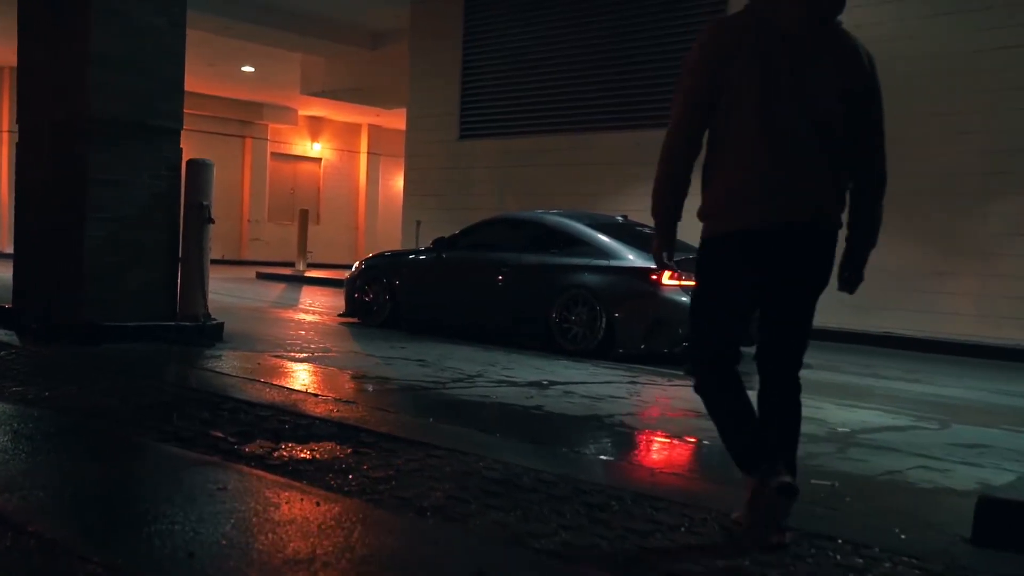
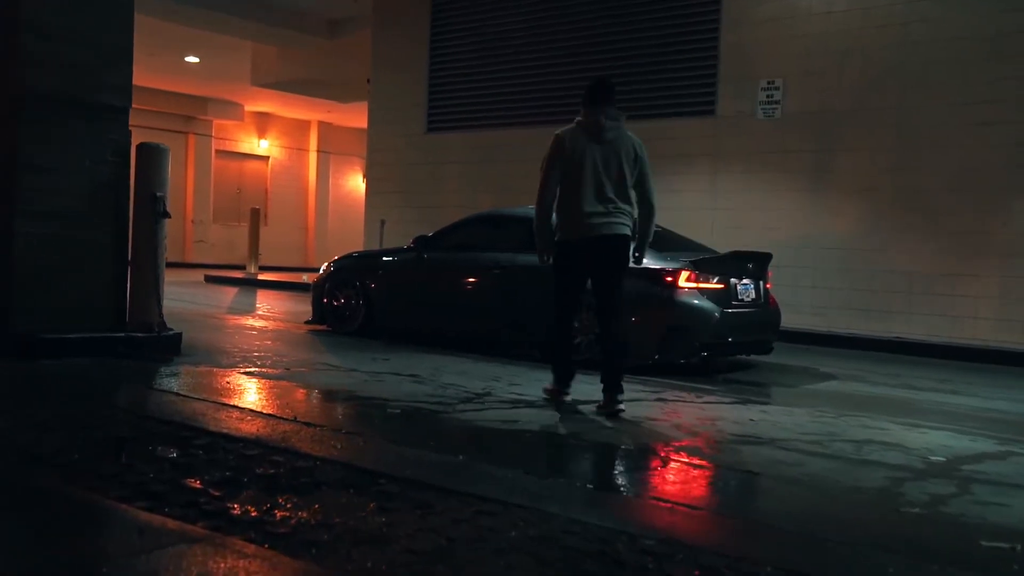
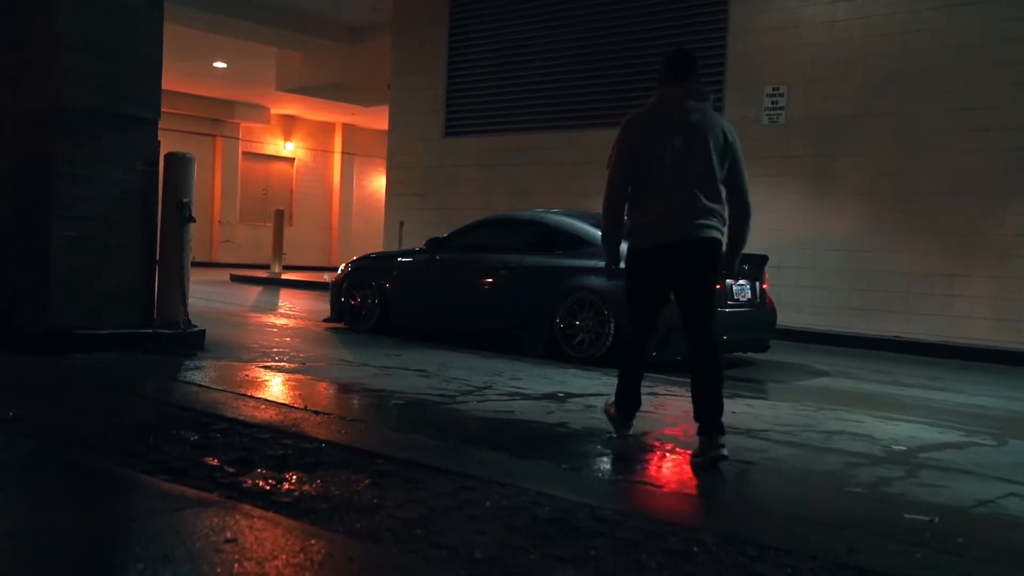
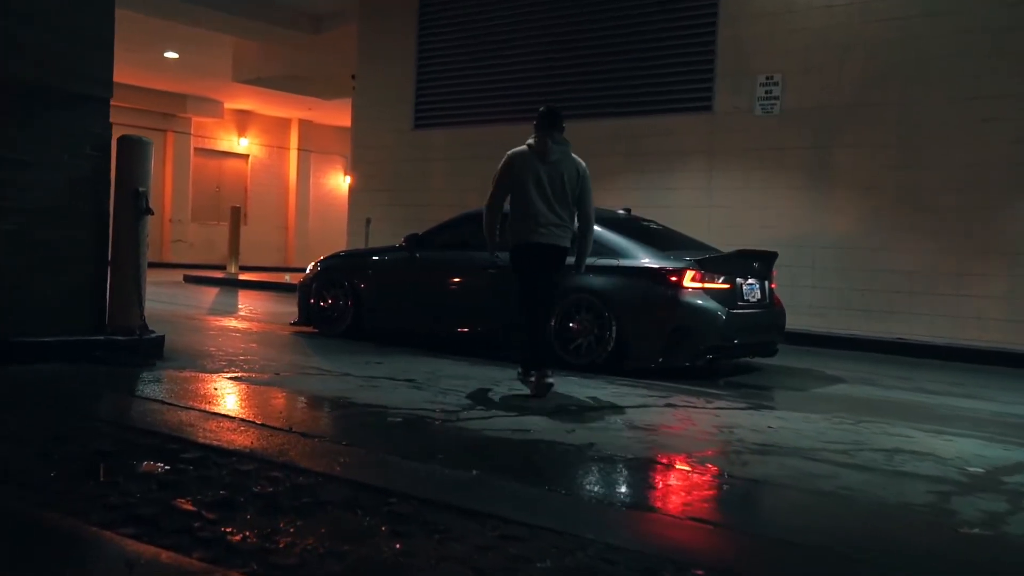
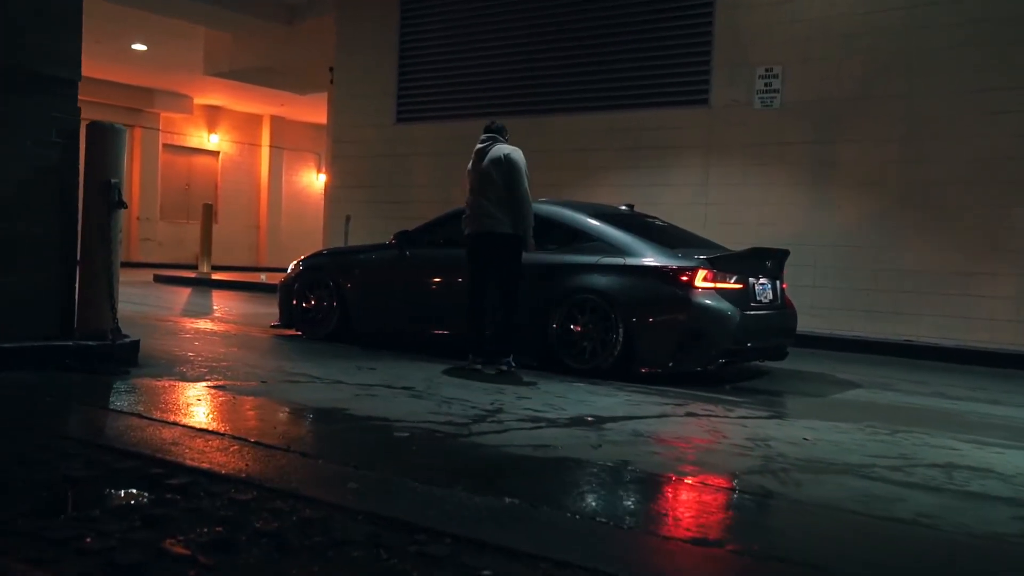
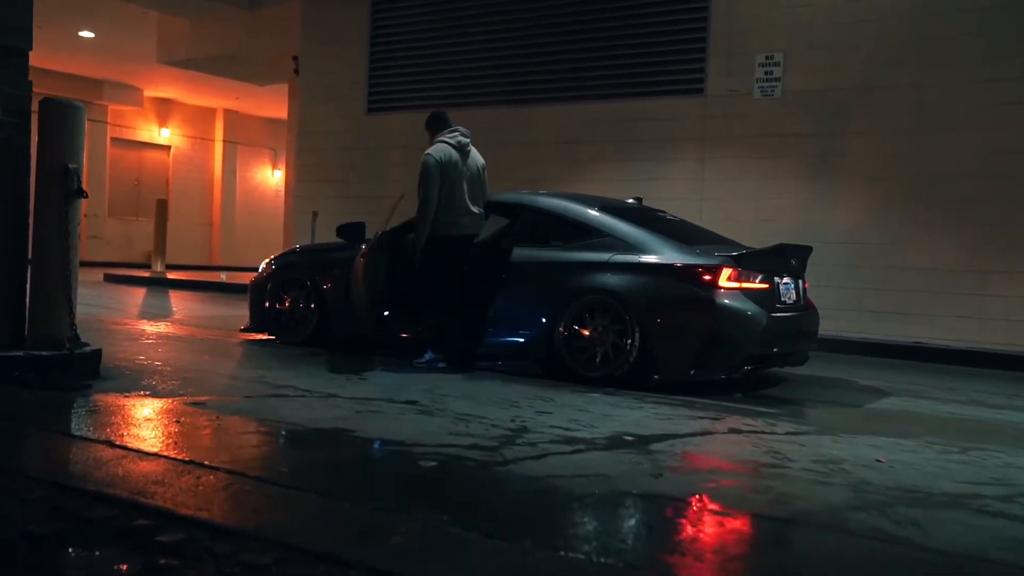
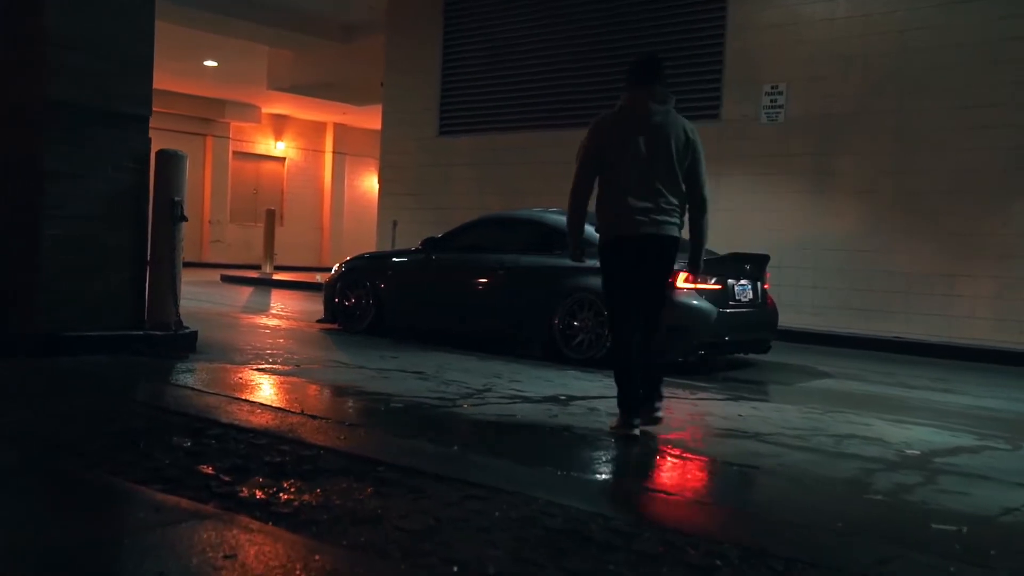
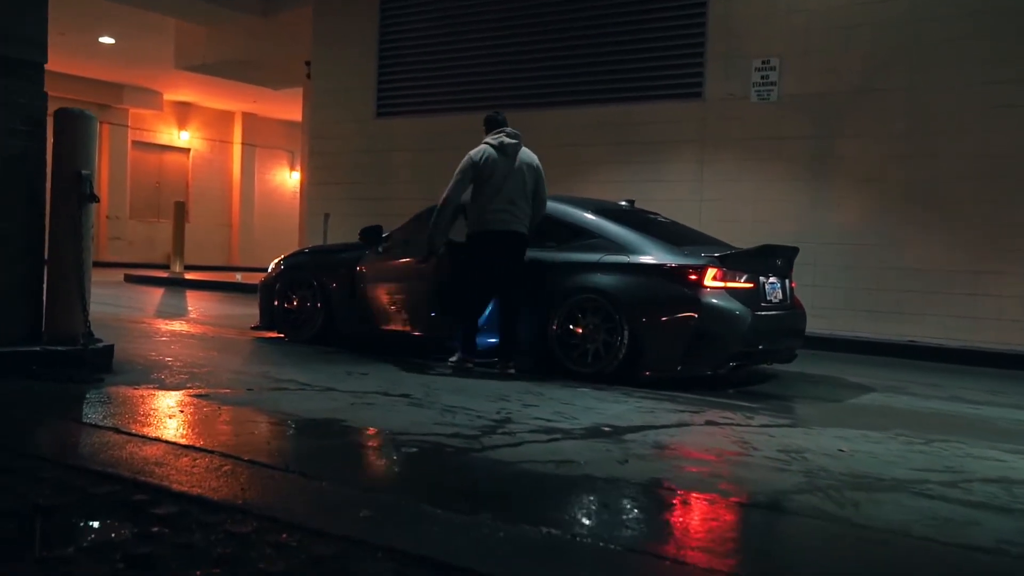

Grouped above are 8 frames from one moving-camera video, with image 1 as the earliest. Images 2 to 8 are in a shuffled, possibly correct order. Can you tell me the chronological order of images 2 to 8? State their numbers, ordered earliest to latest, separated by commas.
3, 7, 2, 4, 5, 8, 6
